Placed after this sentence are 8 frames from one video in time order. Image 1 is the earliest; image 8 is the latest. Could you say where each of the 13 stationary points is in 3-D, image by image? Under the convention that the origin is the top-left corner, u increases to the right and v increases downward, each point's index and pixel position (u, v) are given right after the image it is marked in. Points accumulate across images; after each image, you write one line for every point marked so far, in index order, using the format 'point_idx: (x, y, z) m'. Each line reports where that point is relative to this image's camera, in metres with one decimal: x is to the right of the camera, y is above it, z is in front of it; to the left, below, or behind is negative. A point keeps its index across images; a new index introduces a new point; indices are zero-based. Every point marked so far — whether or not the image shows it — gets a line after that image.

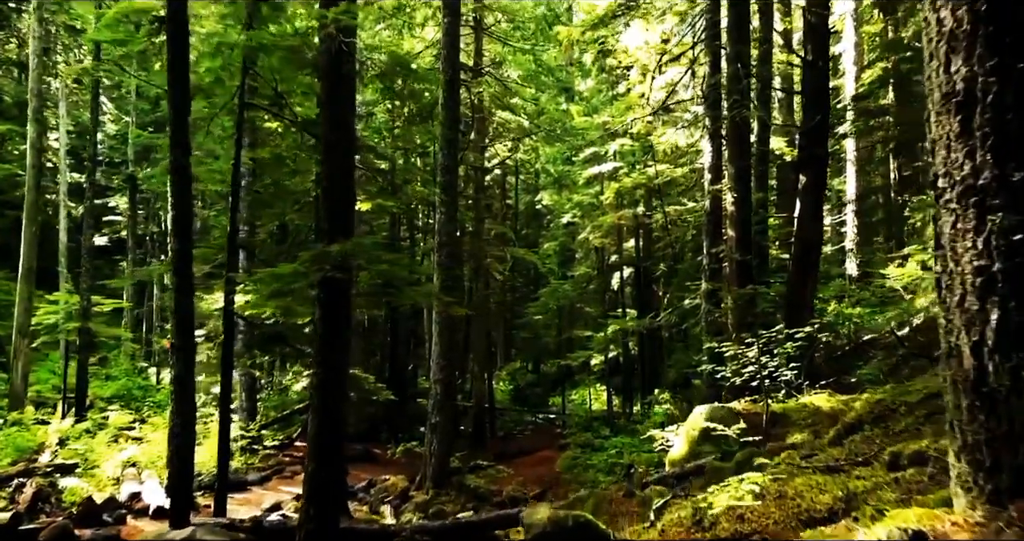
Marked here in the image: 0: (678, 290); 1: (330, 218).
0: (+4.5, -0.5, +19.7) m
1: (-1.7, +0.5, +6.8) m
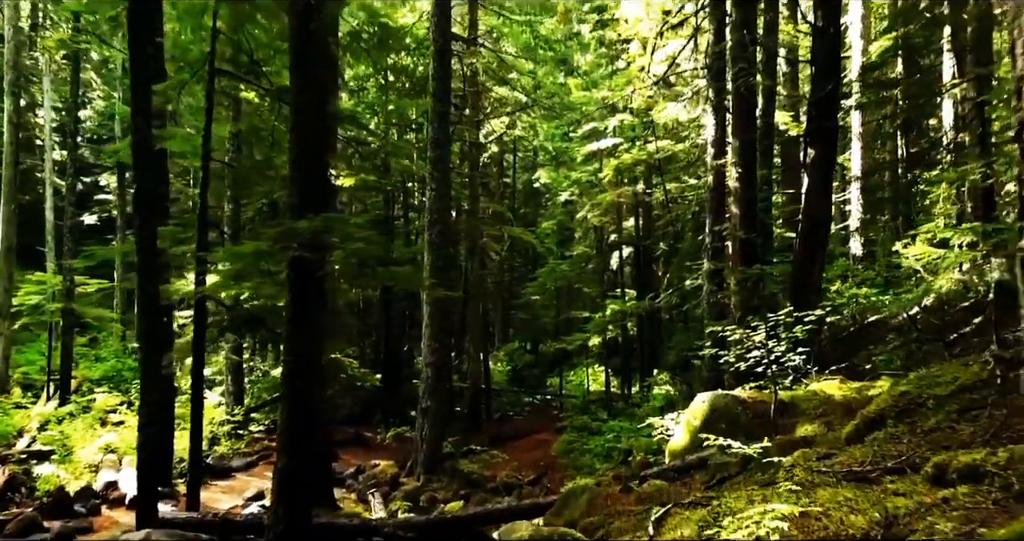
0: (+4.4, 0.0, +19.2) m
1: (-1.8, +0.7, +6.2) m
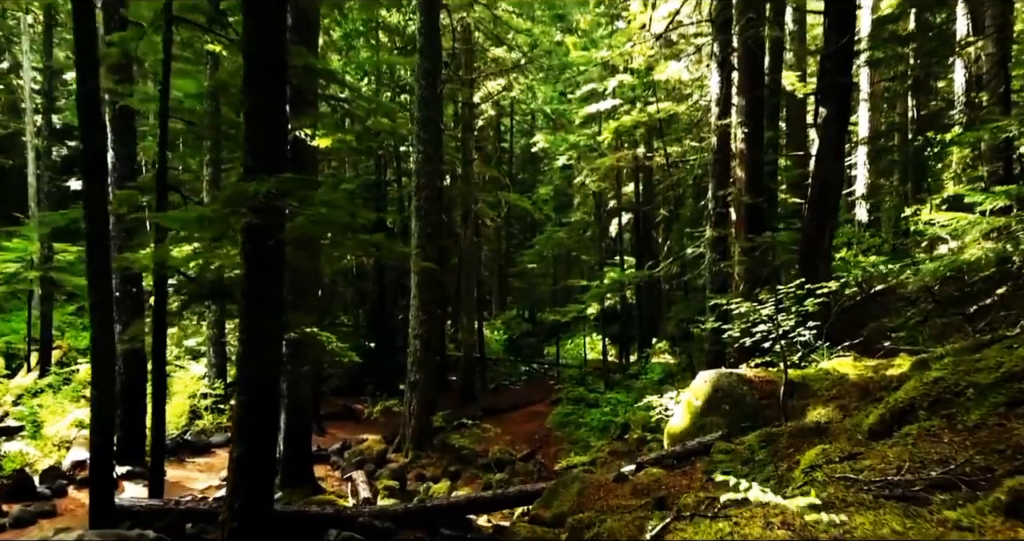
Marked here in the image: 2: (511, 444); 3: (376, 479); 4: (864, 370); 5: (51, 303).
0: (+4.3, +0.8, +18.5) m
1: (-2.0, +0.9, +5.5) m
2: (0.0, -3.6, +14.7) m
3: (-2.1, -3.2, +11.1) m
4: (+3.4, -1.0, +6.9) m
5: (-12.0, -0.8, +18.8) m
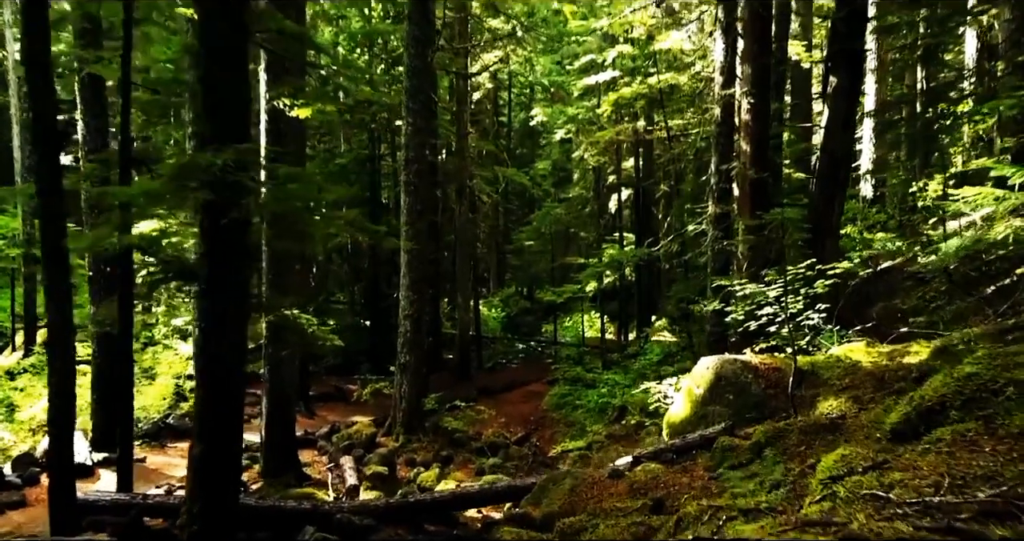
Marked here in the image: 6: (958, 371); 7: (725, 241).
0: (+4.2, +1.4, +18.0) m
1: (-2.1, +1.1, +5.0) m
2: (-0.1, -3.1, +14.4) m
3: (-2.2, -2.9, +10.8) m
4: (+3.3, -0.8, +6.5) m
5: (-12.1, -0.3, +18.3) m
6: (+3.0, -0.7, +4.8) m
7: (+3.1, +0.4, +10.6) m
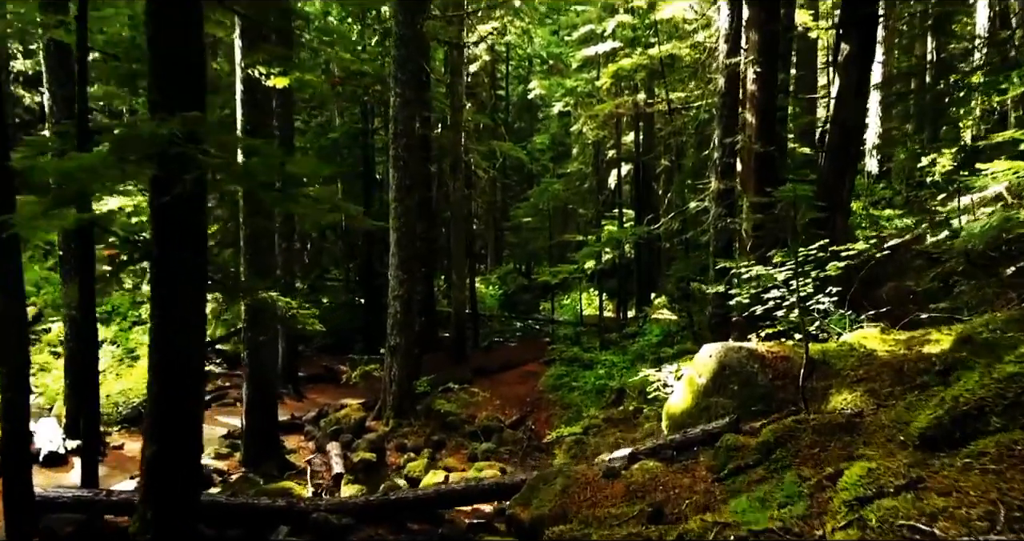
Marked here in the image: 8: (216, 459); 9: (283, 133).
0: (+4.1, +2.0, +17.5) m
1: (-2.2, +1.2, +4.5) m
2: (-0.2, -2.7, +14.0) m
3: (-2.3, -2.6, +10.4) m
4: (+3.2, -0.6, +6.0) m
5: (-12.2, +0.3, +17.8) m
6: (+2.9, -0.6, +4.4) m
7: (+3.0, +0.7, +10.1) m
8: (-3.7, -2.4, +9.1) m
9: (-4.6, +2.7, +14.2) m
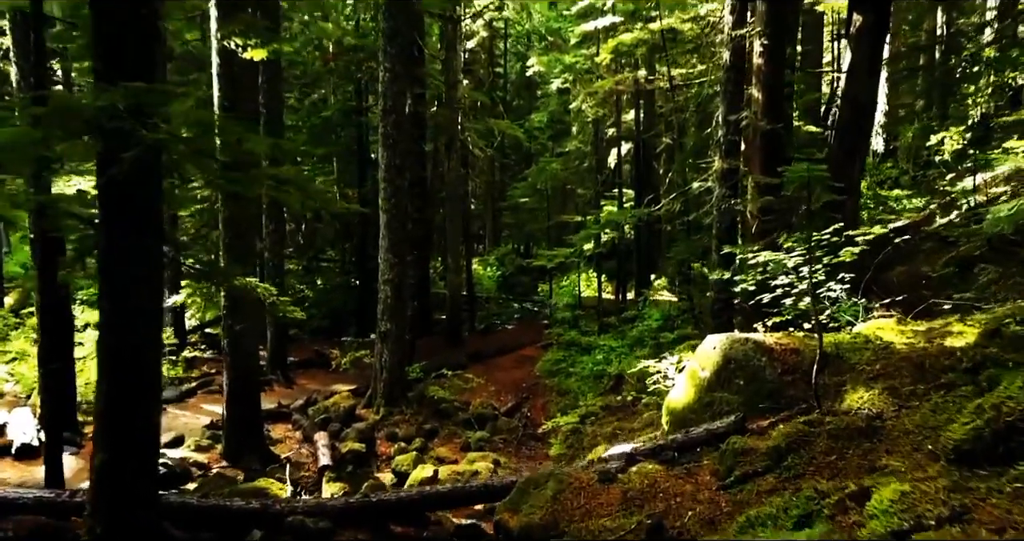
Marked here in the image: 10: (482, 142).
0: (+4.0, +2.4, +17.0) m
1: (-2.3, +1.2, +4.0) m
2: (-0.3, -2.4, +13.6) m
3: (-2.4, -2.4, +10.0) m
4: (+3.1, -0.5, +5.6) m
5: (-12.3, +0.7, +17.4) m
6: (+2.8, -0.5, +3.9) m
7: (+2.9, +0.9, +9.6) m
8: (-3.8, -2.2, +8.7) m
9: (-4.6, +3.0, +13.7) m
10: (-0.8, +3.5, +19.9) m
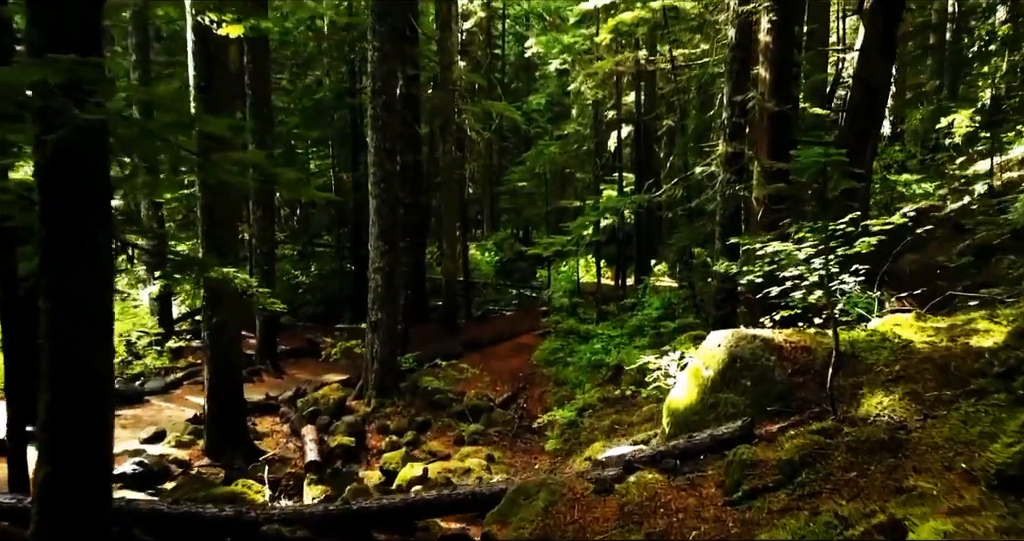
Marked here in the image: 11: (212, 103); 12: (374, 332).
0: (+3.9, +2.7, +16.5) m
1: (-2.3, +1.3, +3.6) m
2: (-0.4, -2.1, +13.3) m
3: (-2.4, -2.2, +9.7) m
4: (+3.0, -0.5, +5.2) m
5: (-12.3, +1.1, +16.9) m
6: (+2.7, -0.5, +3.6) m
7: (+2.9, +1.1, +9.2) m
8: (-3.9, -2.1, +8.4) m
9: (-4.7, +3.3, +13.2) m
10: (-0.9, +3.9, +19.4) m
11: (-3.3, +1.9, +8.0) m
12: (-2.2, -1.0, +11.3) m
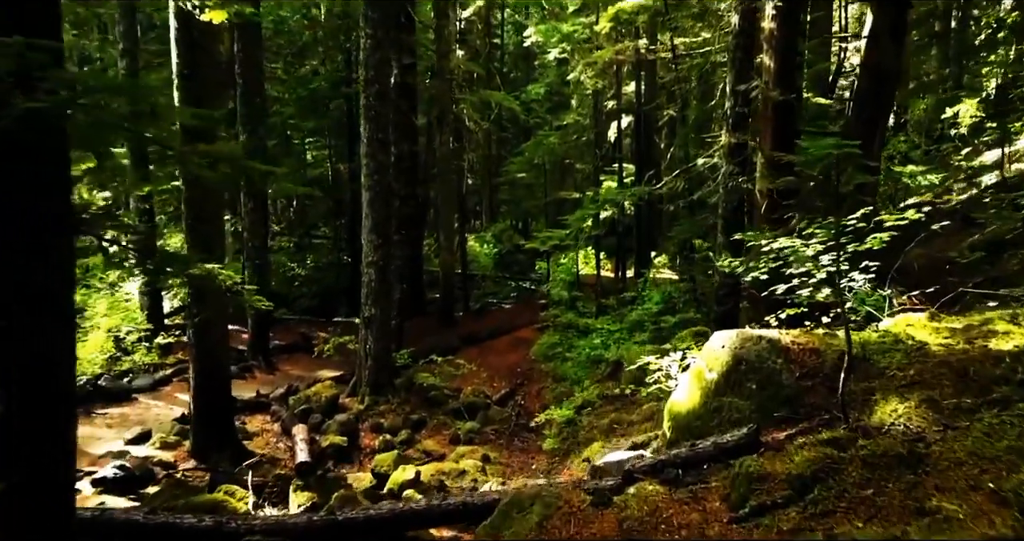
0: (+3.9, +2.9, +16.2) m
1: (-2.4, +1.2, +3.3) m
2: (-0.4, -2.0, +13.0) m
3: (-2.5, -2.2, +9.4) m
4: (+3.0, -0.4, +4.9) m
5: (-12.4, +1.2, +16.7) m
6: (+2.7, -0.5, +3.3) m
7: (+2.8, +1.2, +8.9) m
8: (-3.9, -2.0, +8.1) m
9: (-4.8, +3.4, +12.9) m
10: (-0.9, +4.1, +19.1) m
11: (-3.4, +1.9, +7.8) m
12: (-2.2, -0.9, +11.1) m
